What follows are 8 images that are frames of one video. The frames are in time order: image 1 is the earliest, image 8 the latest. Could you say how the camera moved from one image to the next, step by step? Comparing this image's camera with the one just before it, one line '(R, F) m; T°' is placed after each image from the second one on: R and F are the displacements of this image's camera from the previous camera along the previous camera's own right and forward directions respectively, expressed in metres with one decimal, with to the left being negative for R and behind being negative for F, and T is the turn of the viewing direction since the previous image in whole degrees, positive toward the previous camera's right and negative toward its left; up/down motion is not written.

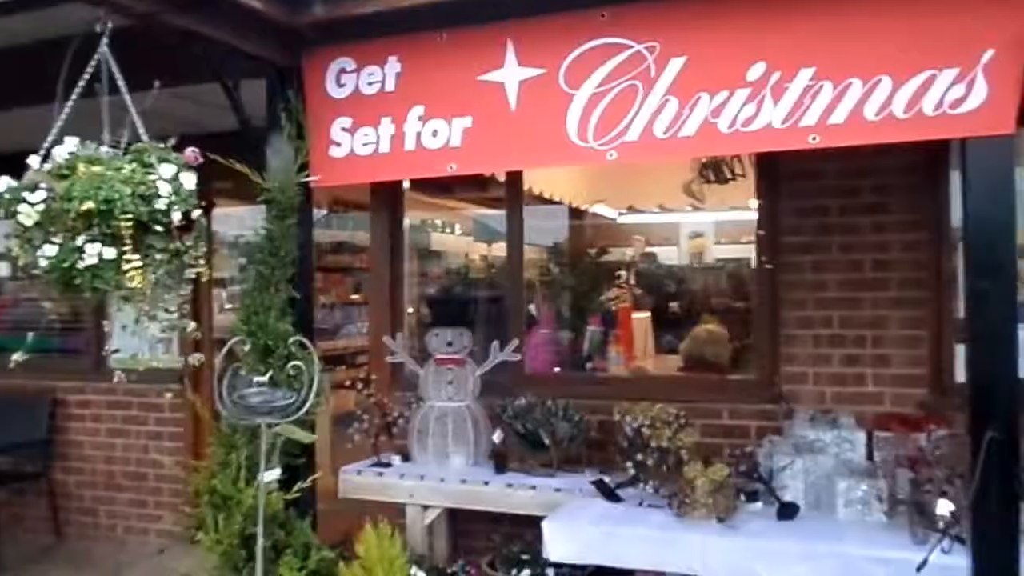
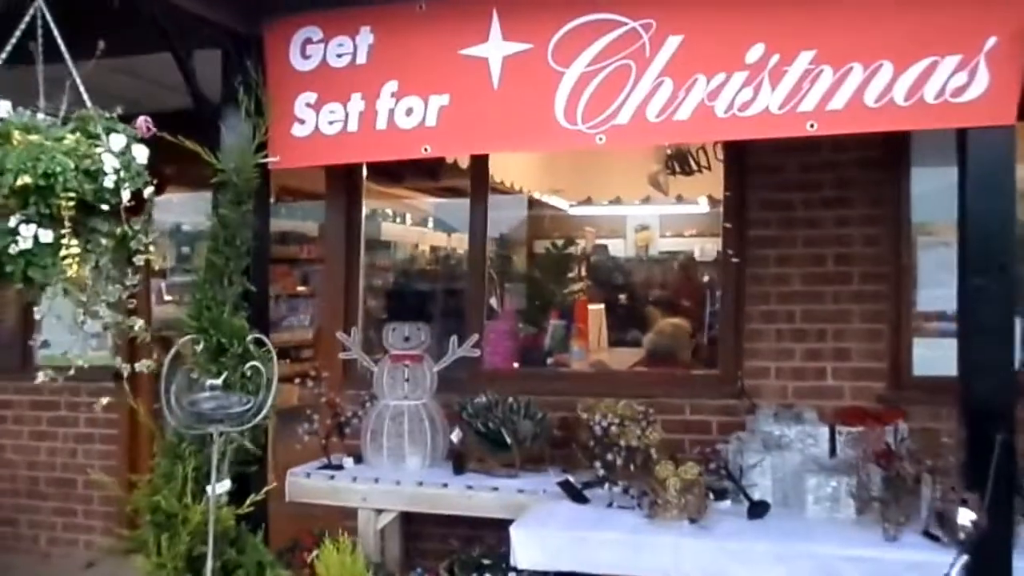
(-0.2, +0.2) m; +5°
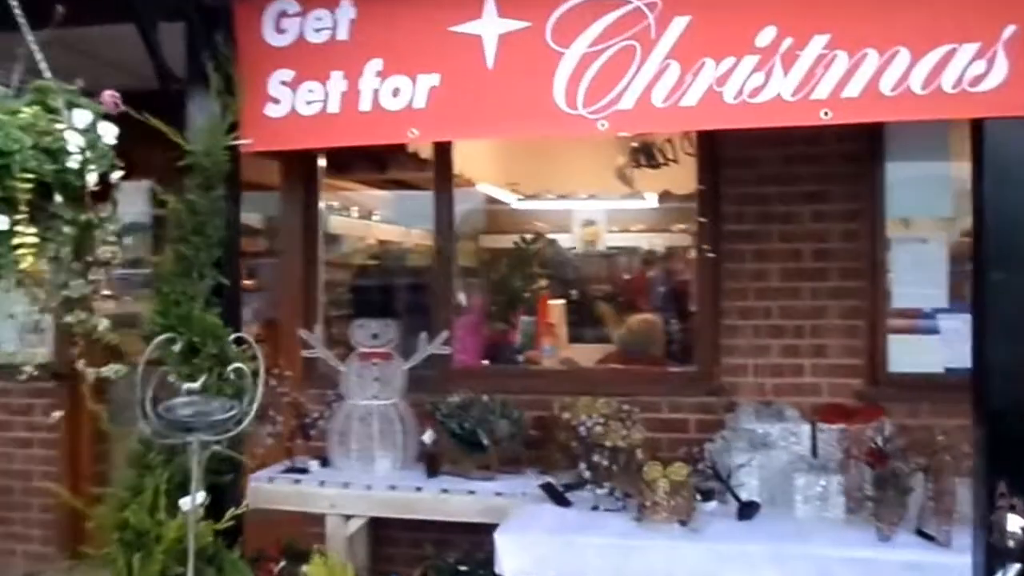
(-0.2, +0.2) m; +4°
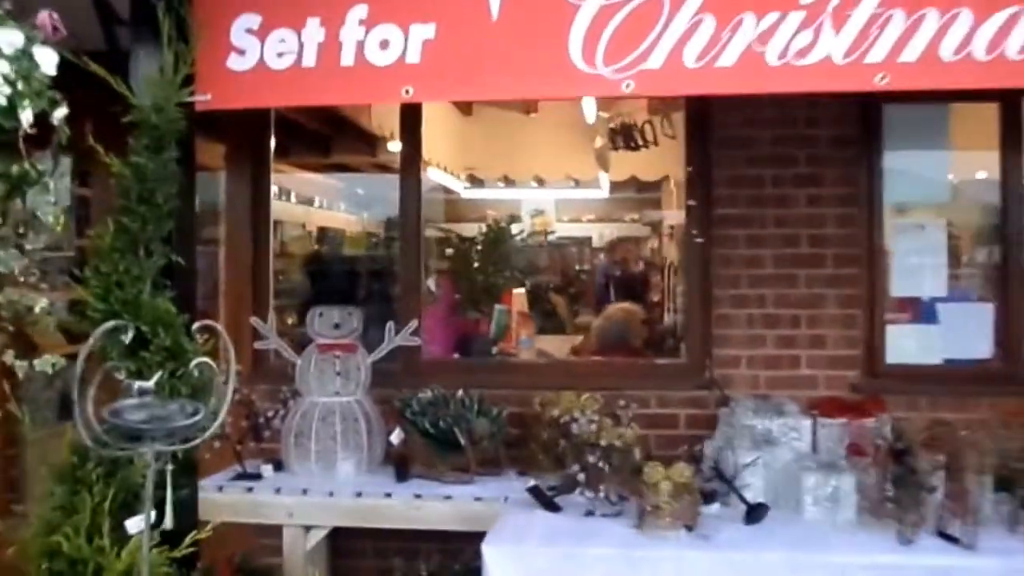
(-0.2, +0.3) m; +5°
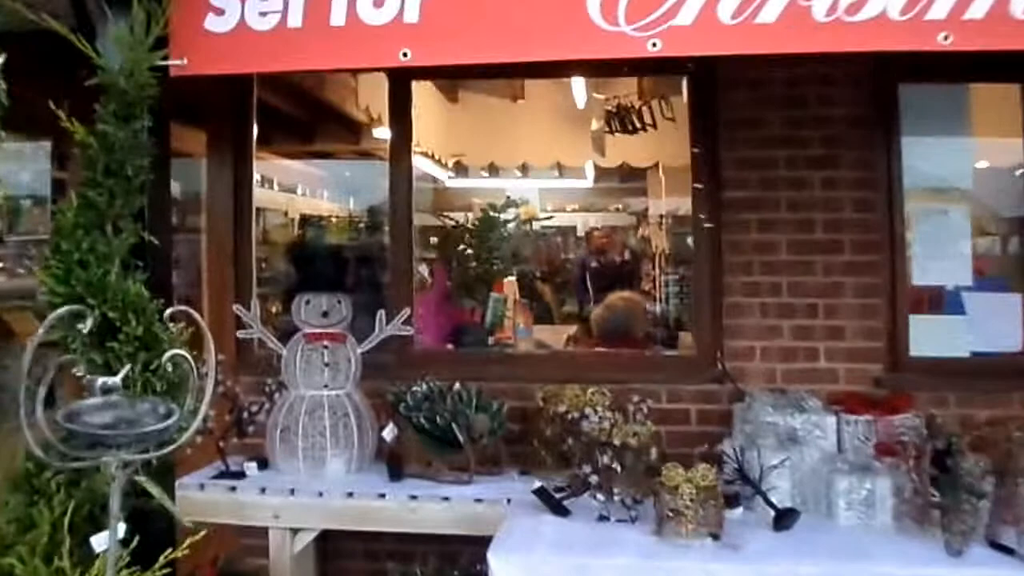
(-0.1, +0.2) m; +1°
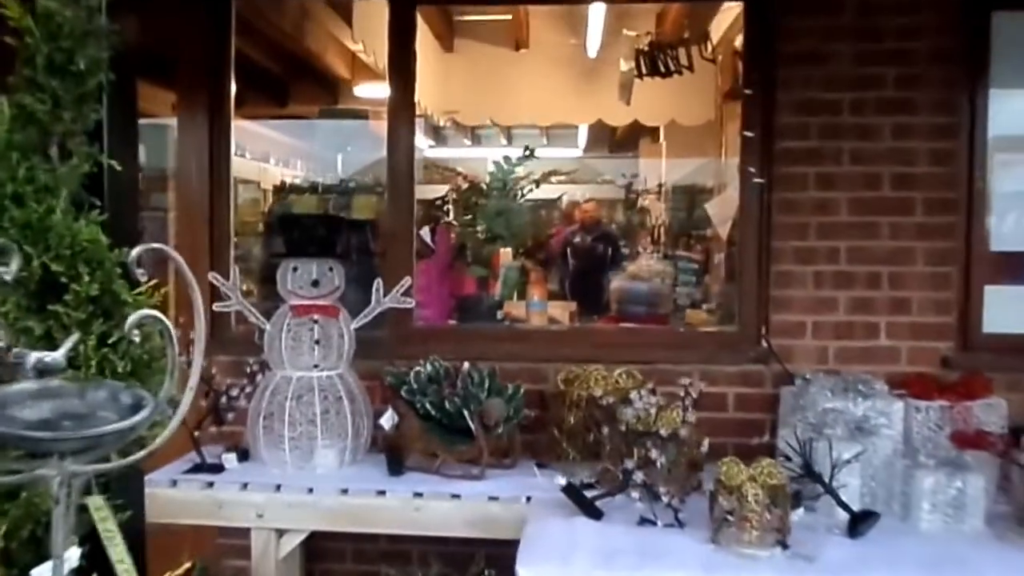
(-0.1, +0.4) m; +1°
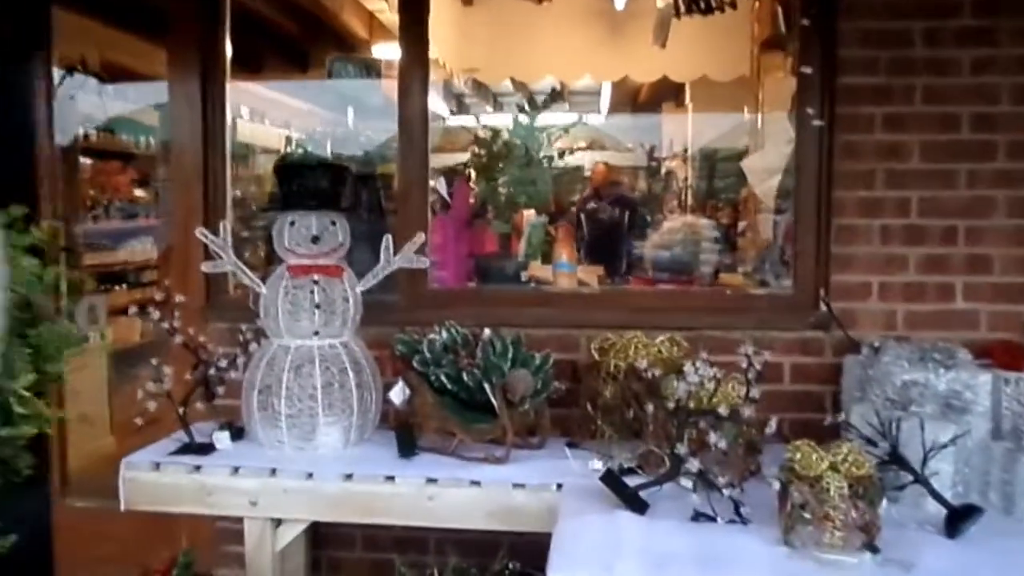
(0.0, +0.4) m; -2°
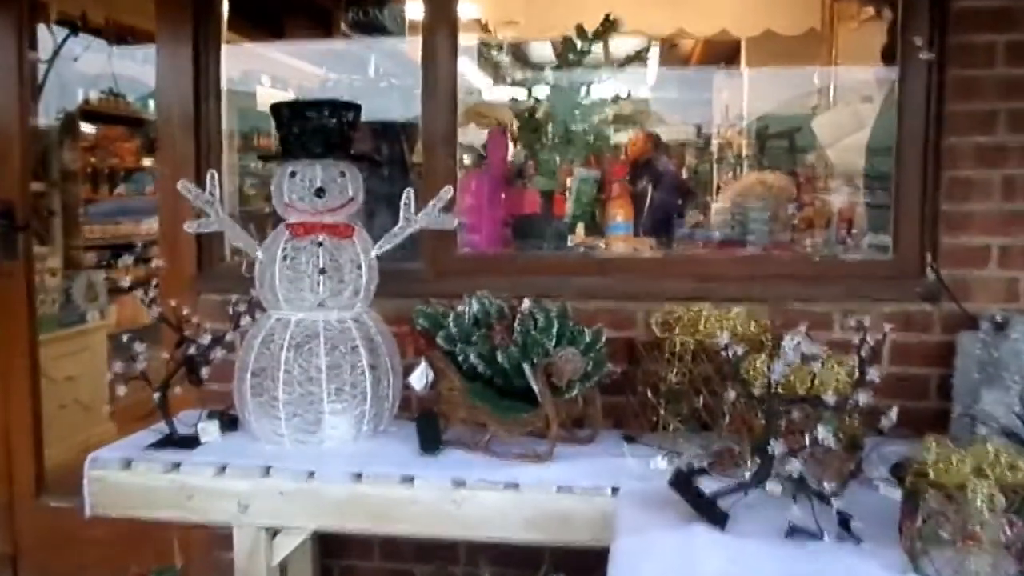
(0.0, +0.4) m; -3°
